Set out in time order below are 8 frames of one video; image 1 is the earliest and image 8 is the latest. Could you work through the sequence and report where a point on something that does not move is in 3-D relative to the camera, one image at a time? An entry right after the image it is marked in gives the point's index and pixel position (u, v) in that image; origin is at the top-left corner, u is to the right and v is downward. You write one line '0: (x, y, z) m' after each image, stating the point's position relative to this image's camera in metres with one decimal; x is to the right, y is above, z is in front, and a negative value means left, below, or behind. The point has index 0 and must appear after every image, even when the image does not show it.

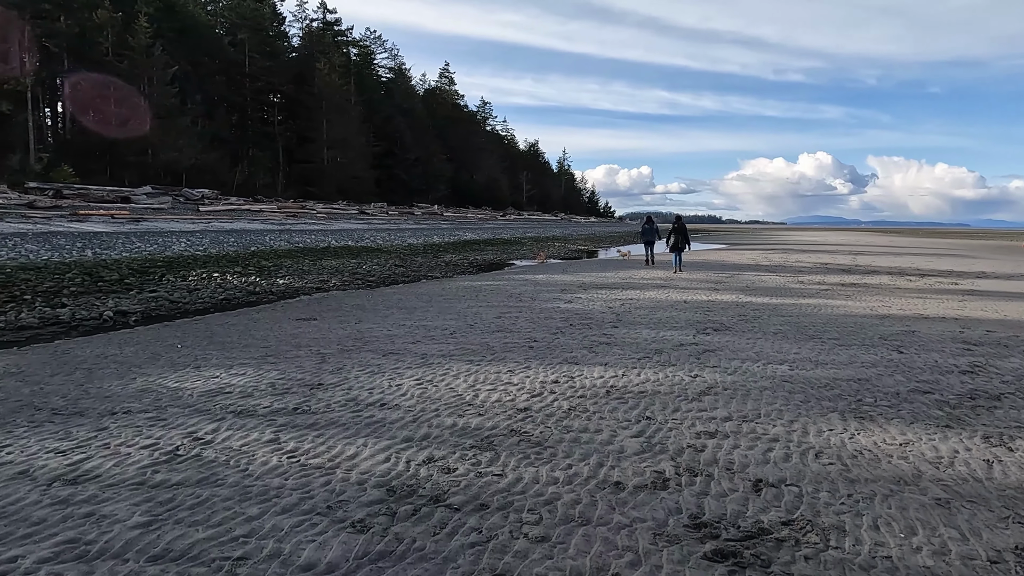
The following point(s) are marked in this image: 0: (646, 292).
0: (+2.9, -0.1, +14.4) m
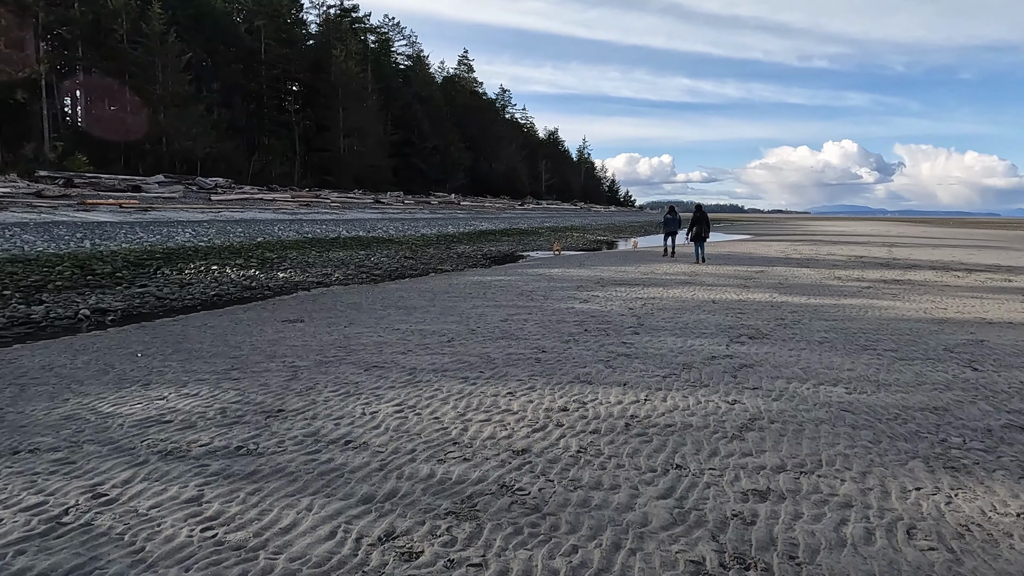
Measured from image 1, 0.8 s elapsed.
0: (+3.1, 0.0, +13.2) m
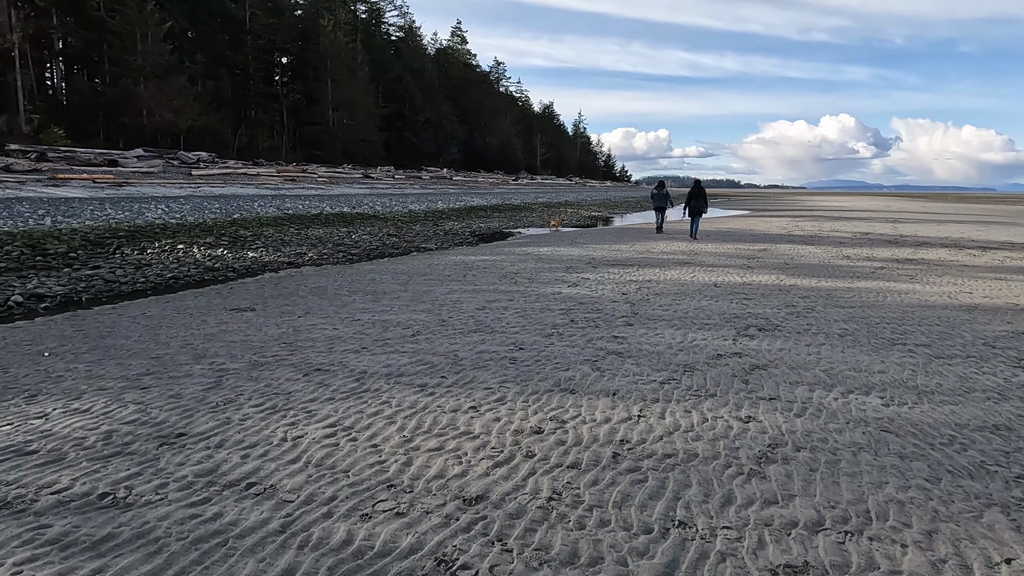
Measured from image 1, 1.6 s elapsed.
0: (+2.8, +0.3, +12.2) m
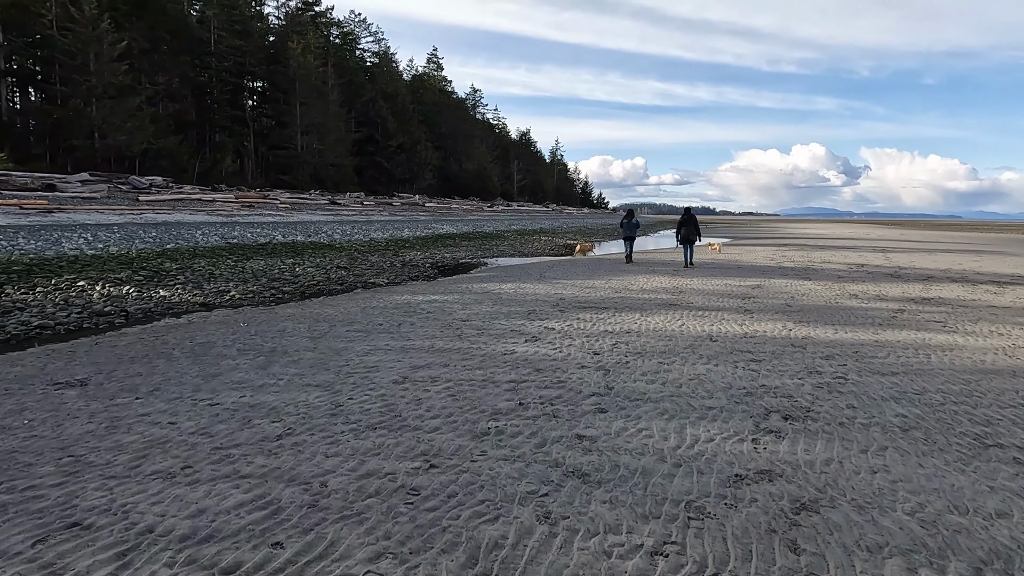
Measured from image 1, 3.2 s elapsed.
0: (+2.0, -0.4, +10.1) m
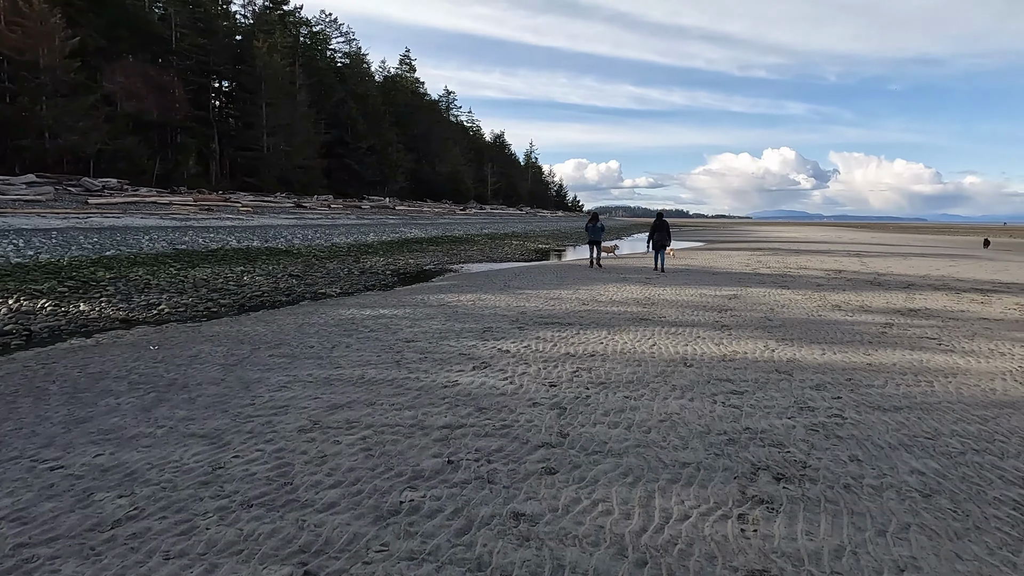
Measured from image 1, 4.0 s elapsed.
0: (+1.4, -0.6, +9.1) m
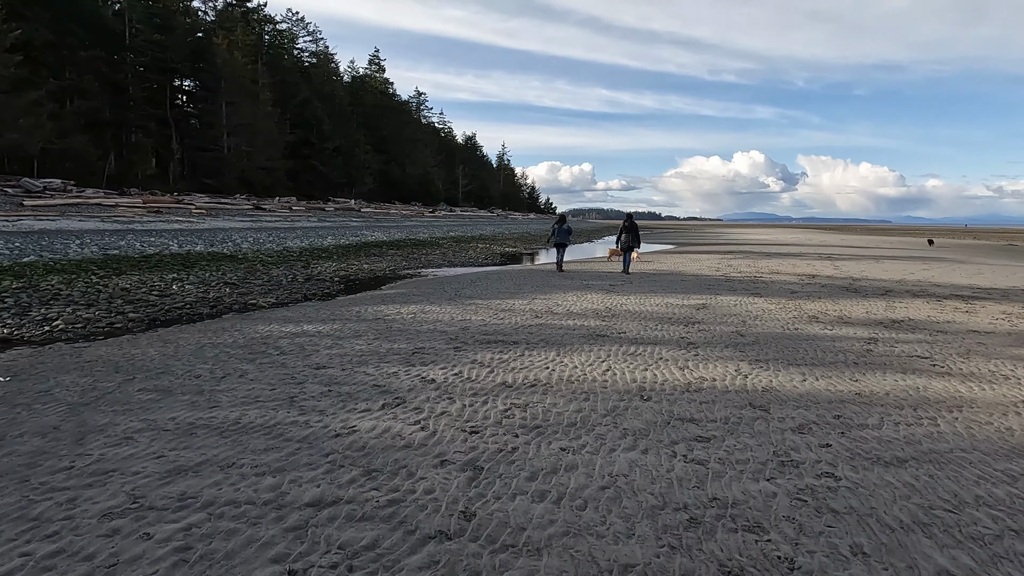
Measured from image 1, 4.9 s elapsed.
0: (+0.6, -0.8, +7.8) m
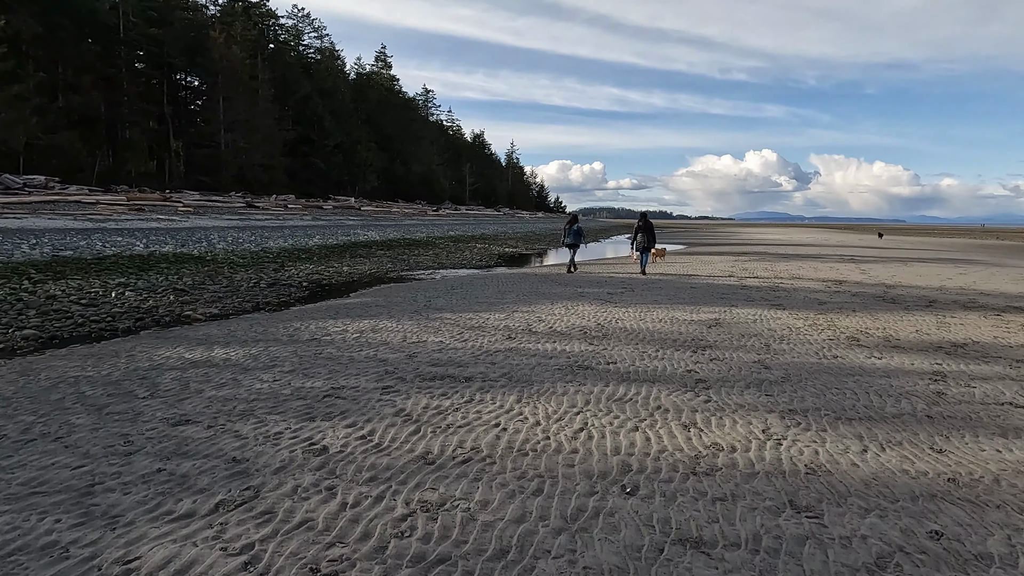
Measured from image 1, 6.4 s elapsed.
0: (+0.1, -1.0, +5.8) m
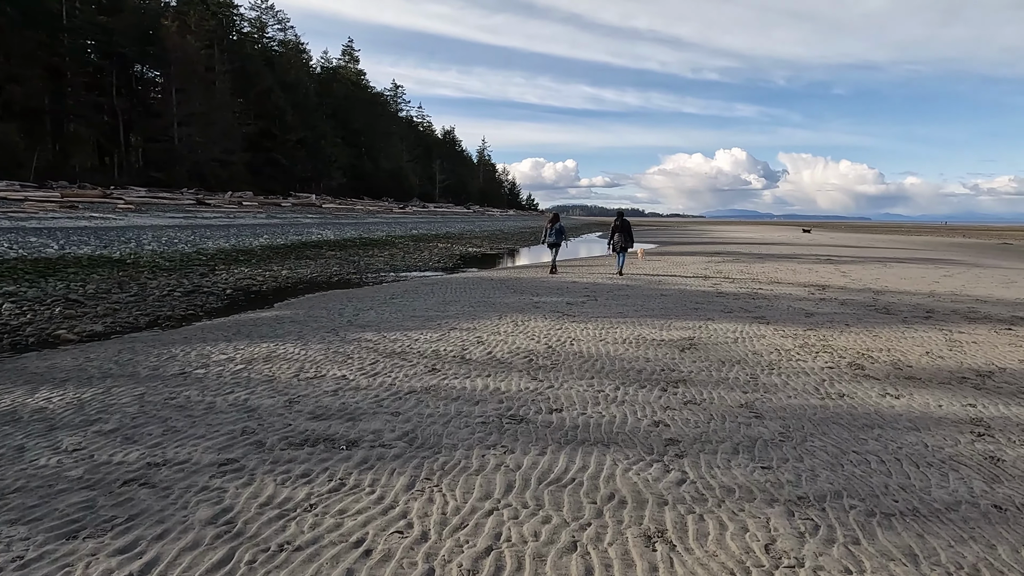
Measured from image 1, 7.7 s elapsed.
0: (-0.6, -1.2, +4.0) m
